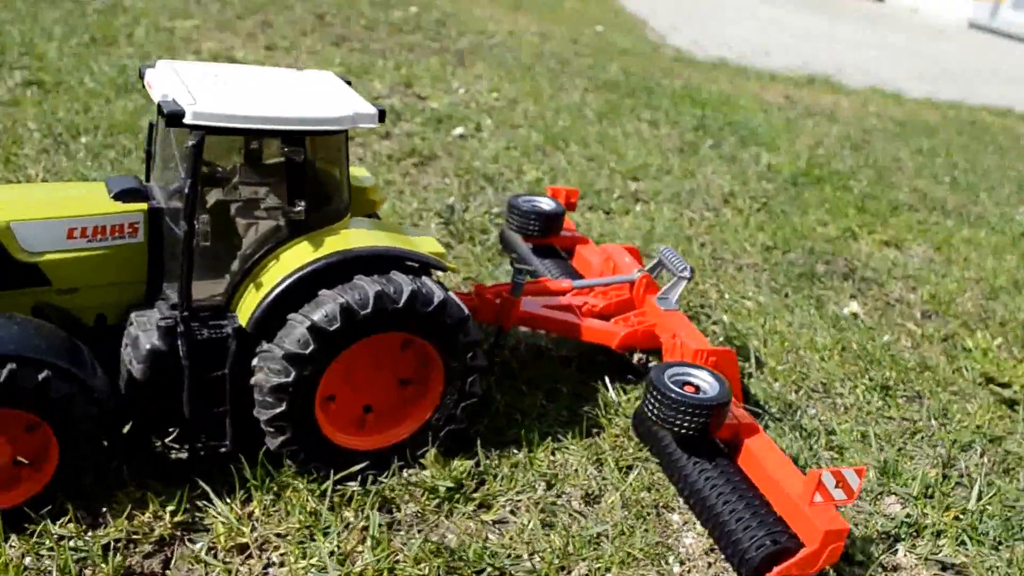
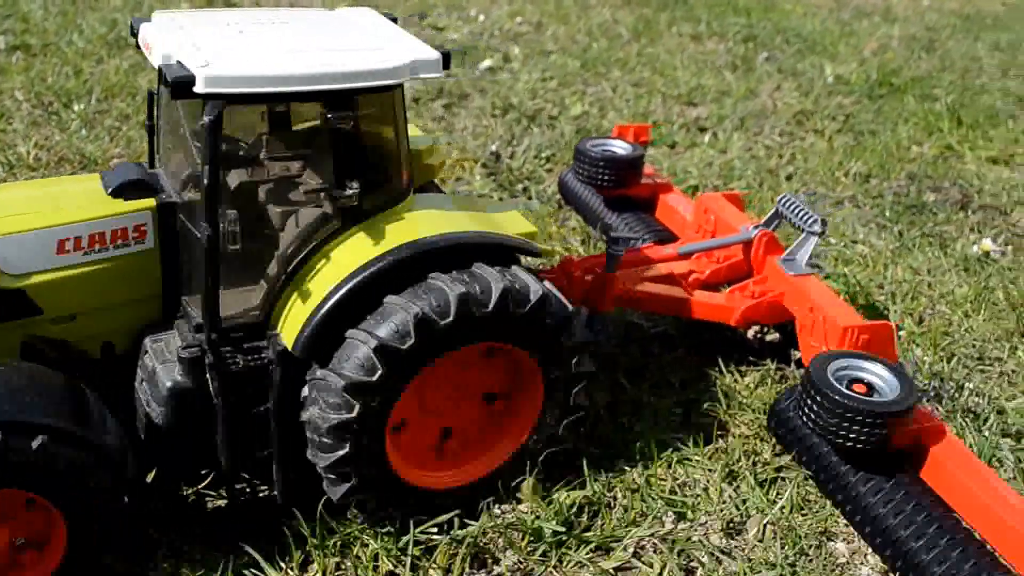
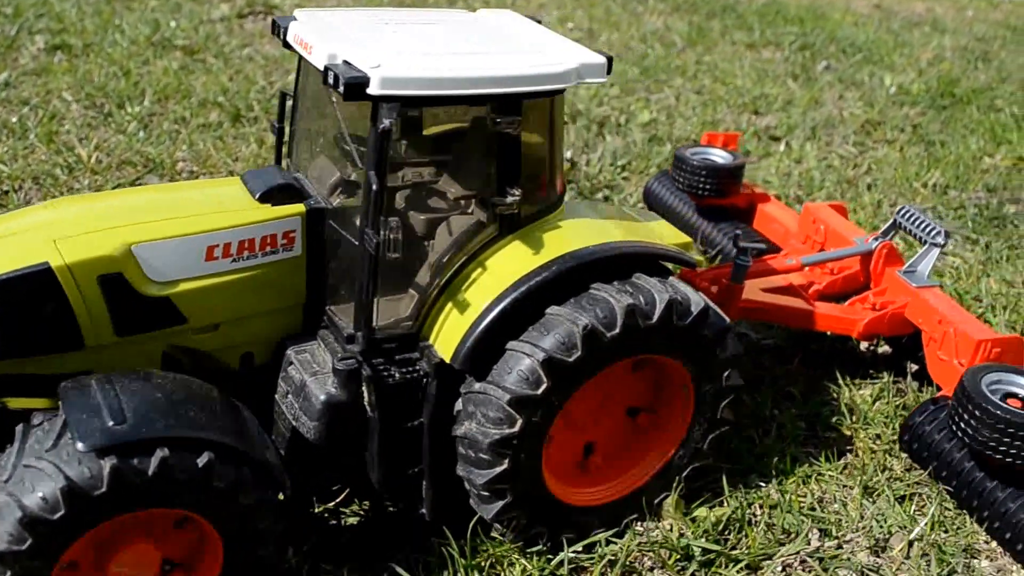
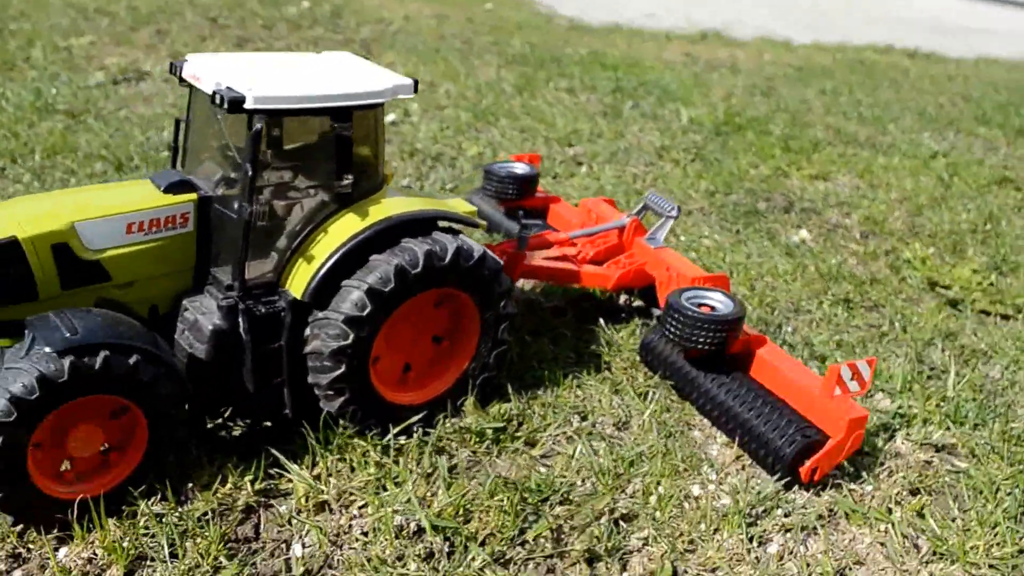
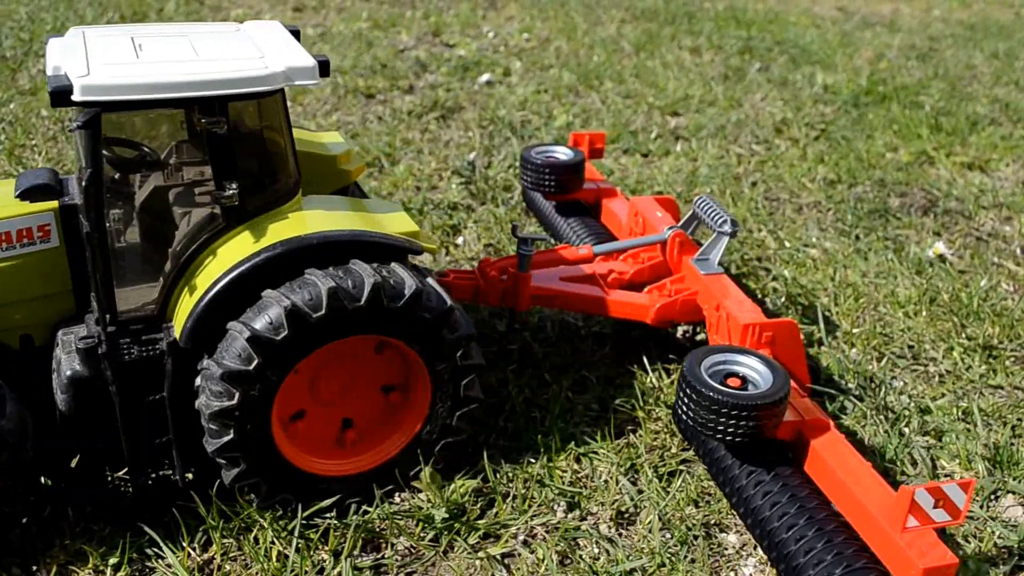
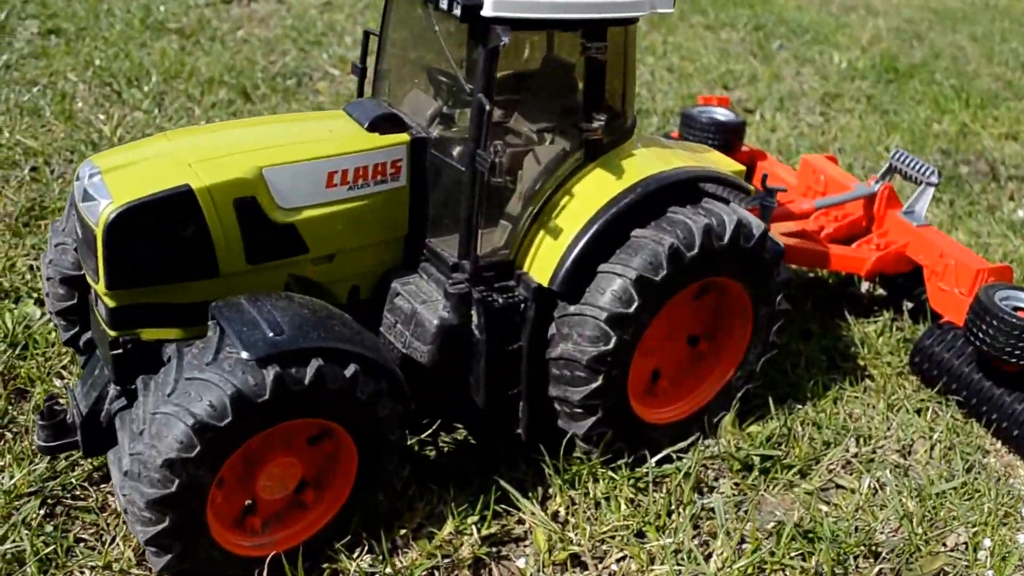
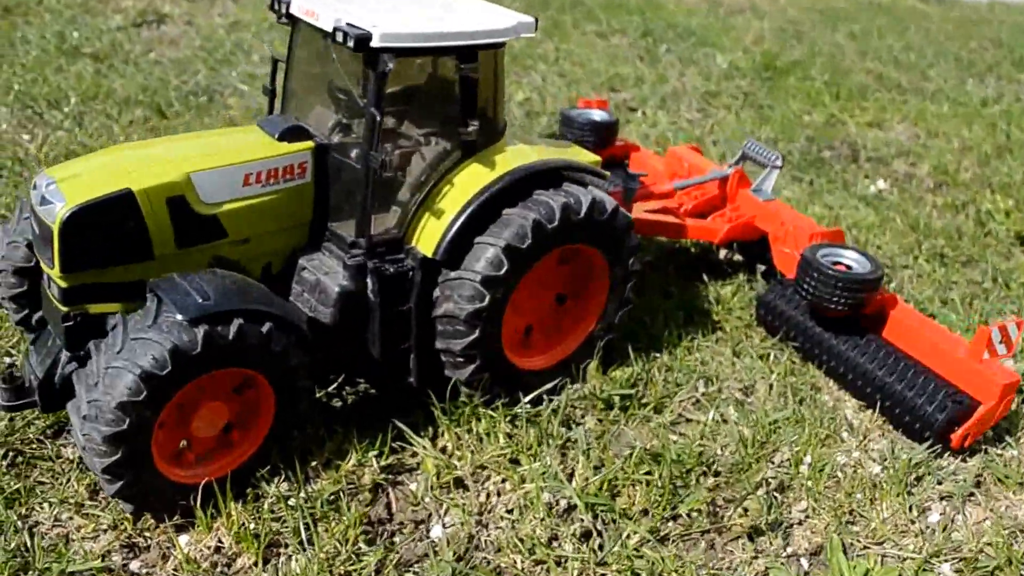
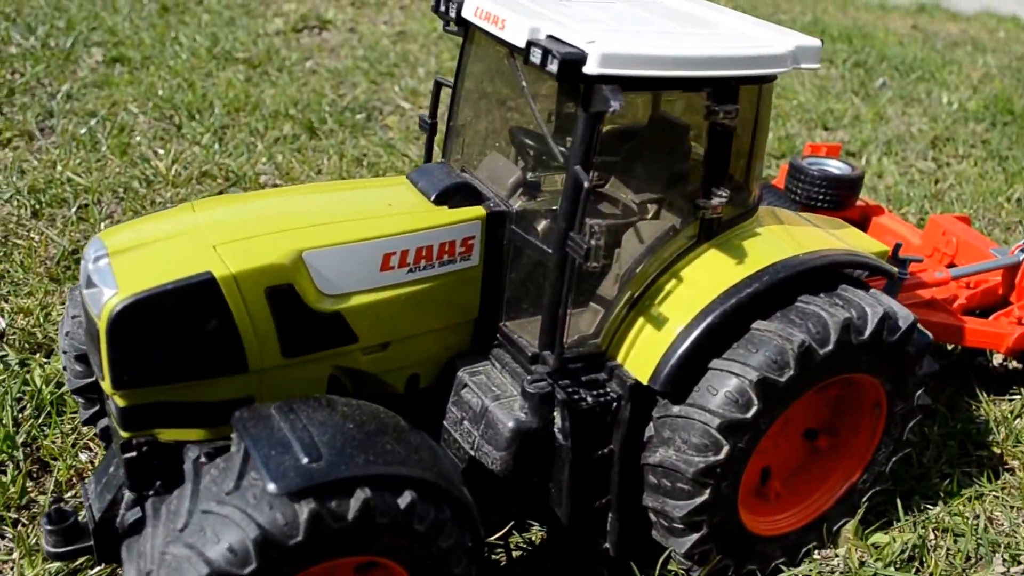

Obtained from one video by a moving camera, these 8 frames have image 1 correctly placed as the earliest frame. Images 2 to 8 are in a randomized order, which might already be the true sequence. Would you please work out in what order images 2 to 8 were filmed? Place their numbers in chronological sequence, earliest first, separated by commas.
4, 7, 6, 8, 3, 2, 5
